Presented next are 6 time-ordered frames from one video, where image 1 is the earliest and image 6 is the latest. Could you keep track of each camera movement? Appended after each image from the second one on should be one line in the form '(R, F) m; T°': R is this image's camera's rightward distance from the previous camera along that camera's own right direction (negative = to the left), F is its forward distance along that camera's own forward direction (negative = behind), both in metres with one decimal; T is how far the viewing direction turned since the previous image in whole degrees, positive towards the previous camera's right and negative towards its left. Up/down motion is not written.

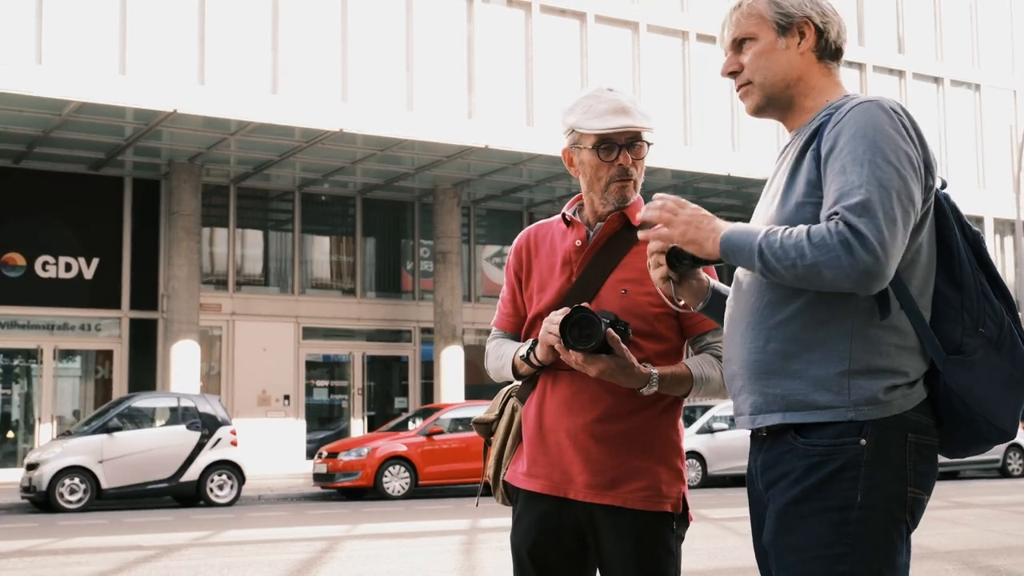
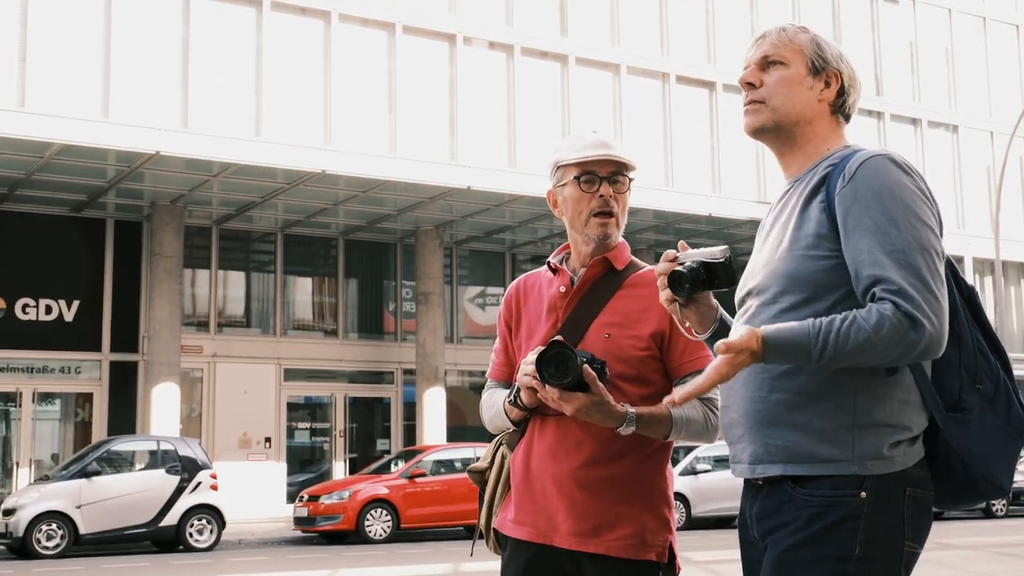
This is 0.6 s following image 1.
(+0.1, 0.0) m; +1°
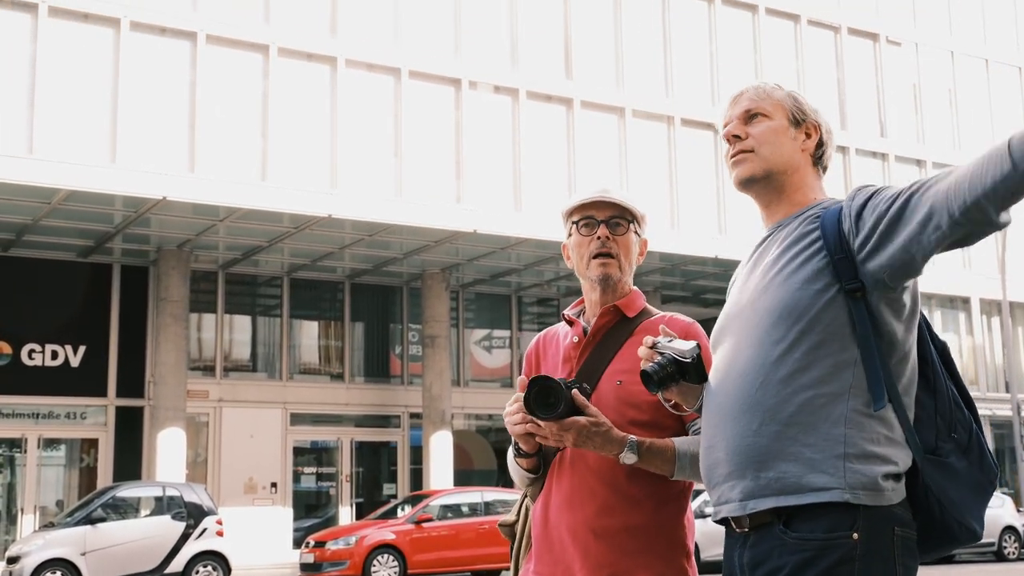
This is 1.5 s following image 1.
(-0.1, 0.0) m; 0°
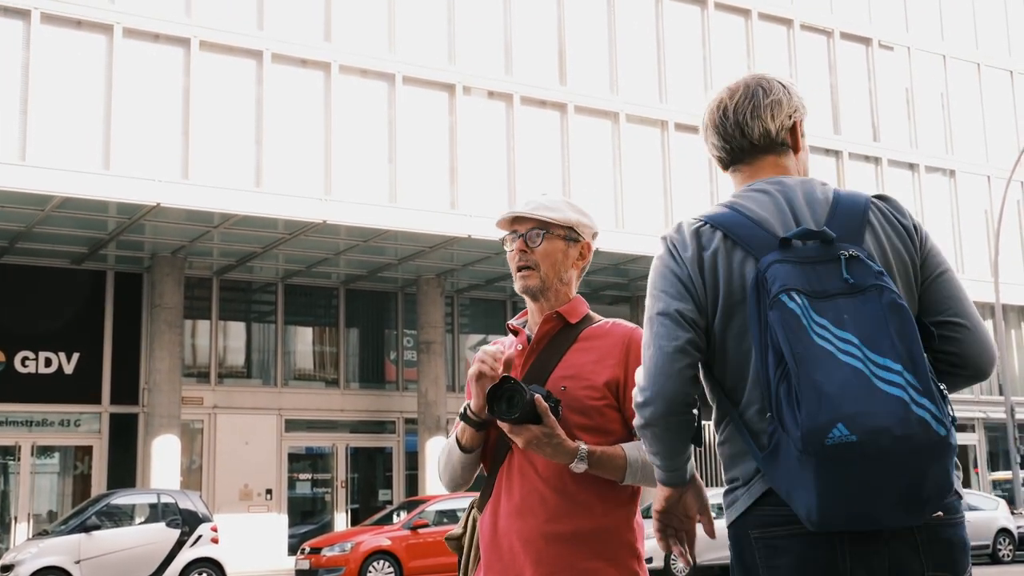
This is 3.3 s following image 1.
(-0.1, 0.0) m; 0°
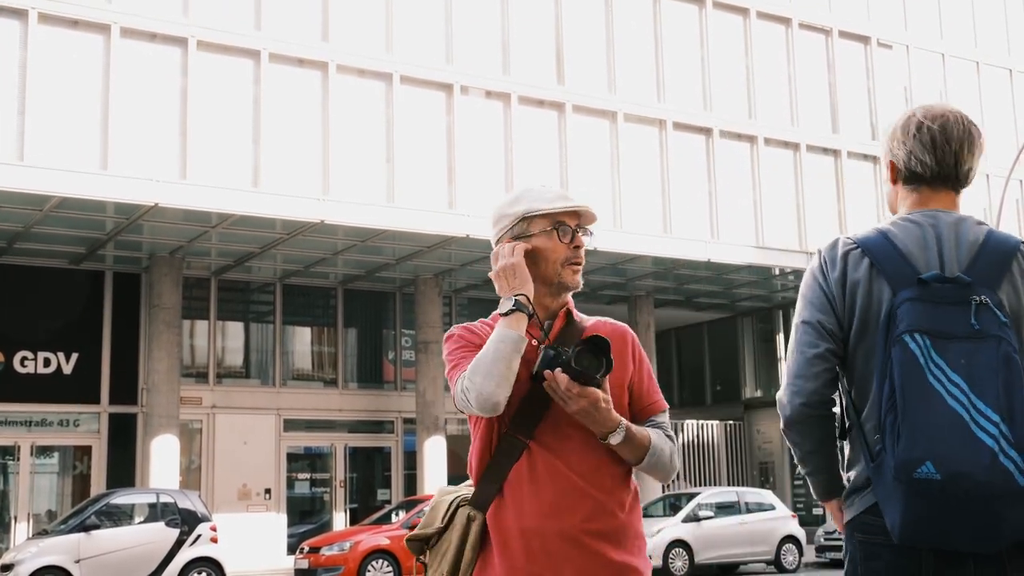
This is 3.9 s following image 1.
(+0.1, 0.0) m; 0°
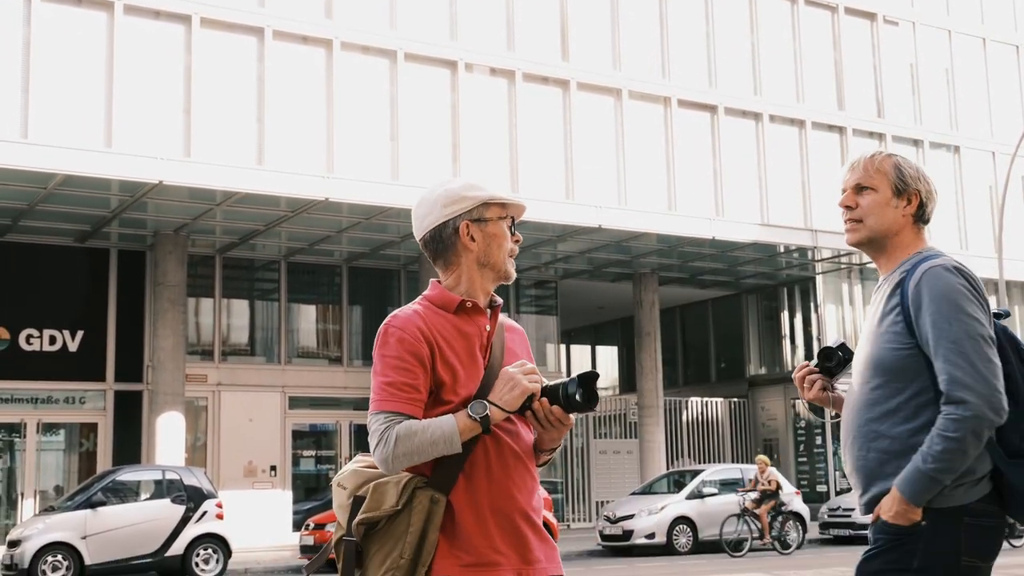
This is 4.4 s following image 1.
(0.0, 0.0) m; 0°
